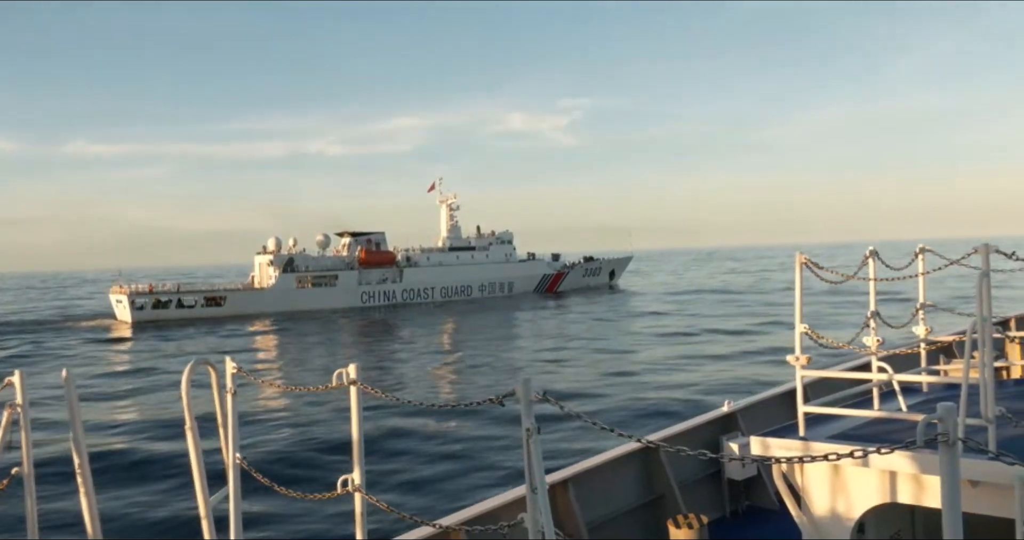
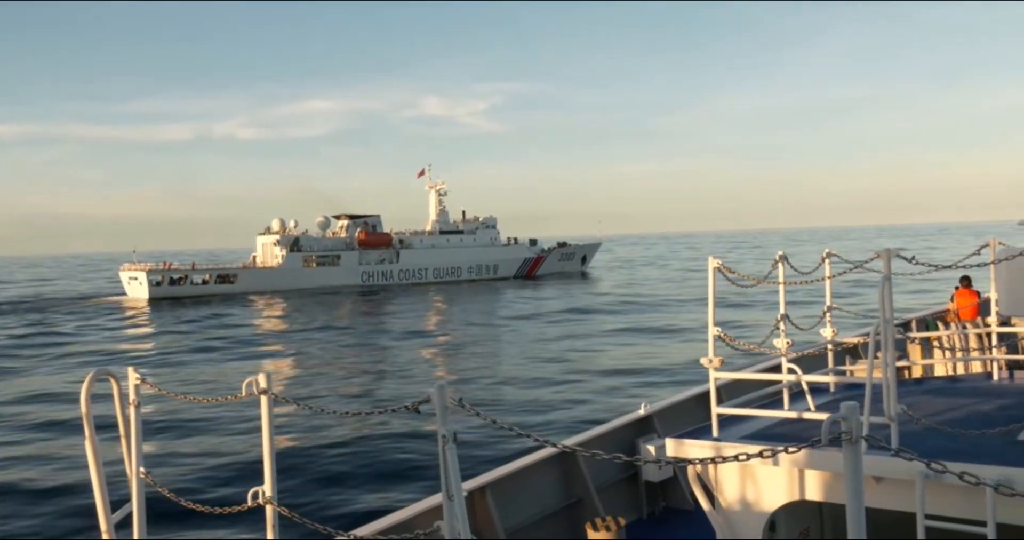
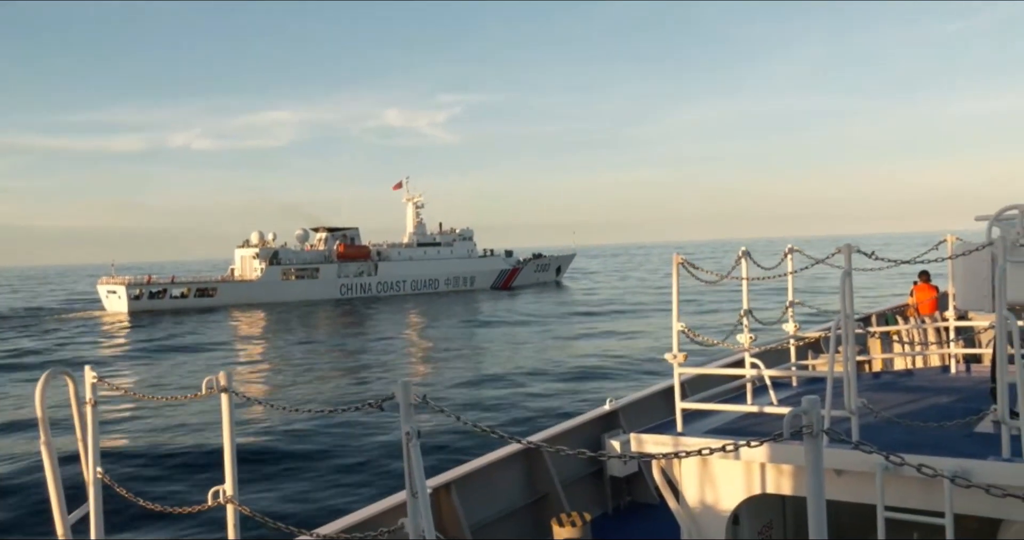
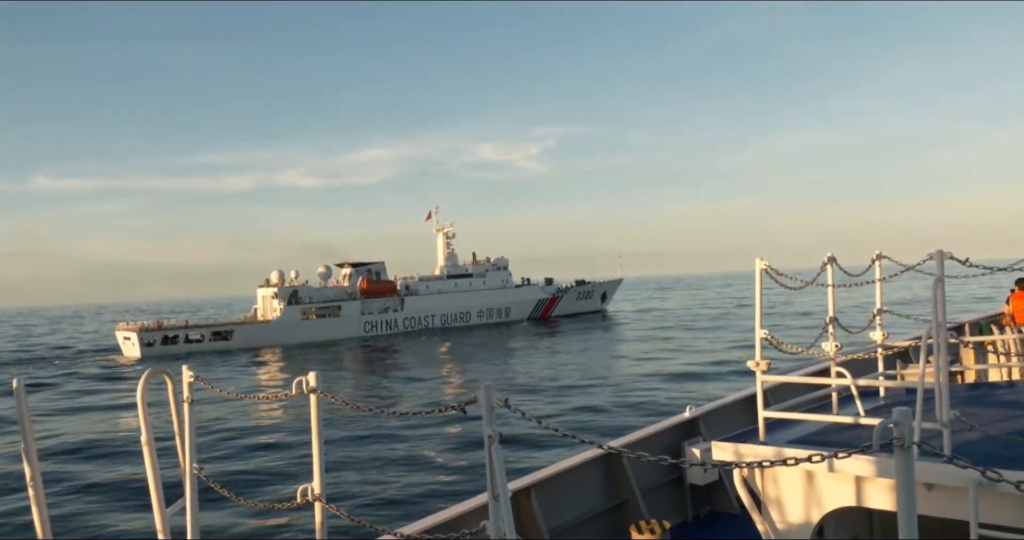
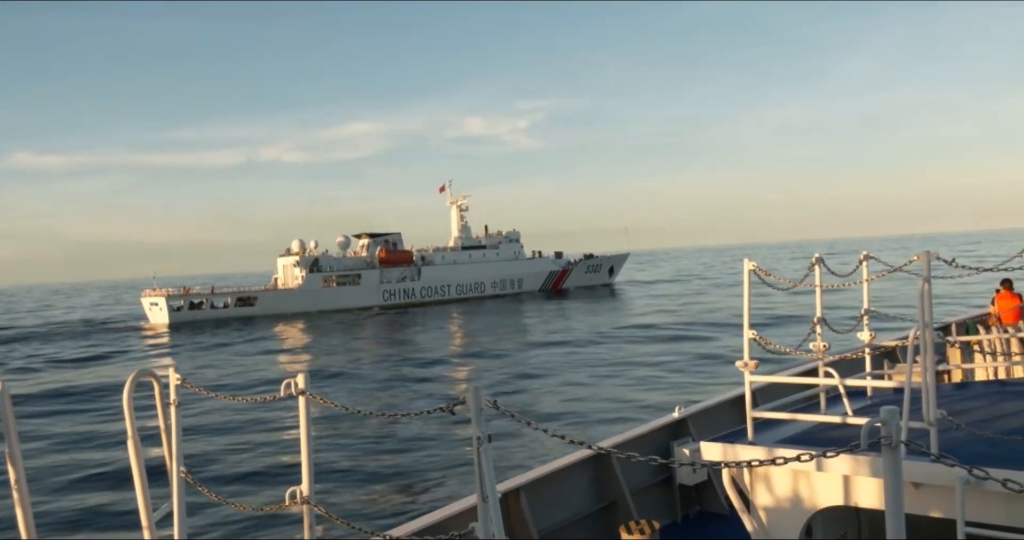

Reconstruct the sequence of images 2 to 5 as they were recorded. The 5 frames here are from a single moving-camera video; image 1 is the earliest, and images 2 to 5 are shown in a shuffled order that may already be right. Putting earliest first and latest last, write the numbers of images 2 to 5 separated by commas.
4, 5, 2, 3
